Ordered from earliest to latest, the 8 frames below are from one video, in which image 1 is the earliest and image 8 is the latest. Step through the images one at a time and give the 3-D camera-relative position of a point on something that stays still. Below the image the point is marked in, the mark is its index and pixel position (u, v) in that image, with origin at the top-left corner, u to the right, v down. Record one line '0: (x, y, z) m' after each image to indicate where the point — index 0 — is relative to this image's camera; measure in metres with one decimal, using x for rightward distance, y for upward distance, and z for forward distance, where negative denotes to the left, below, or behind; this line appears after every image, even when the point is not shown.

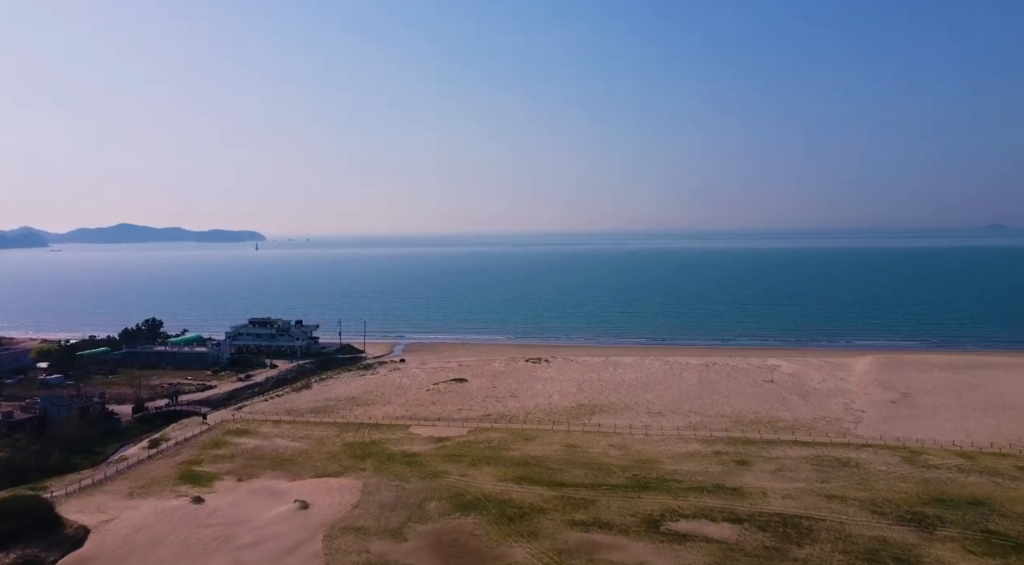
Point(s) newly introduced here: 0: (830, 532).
0: (+9.1, -7.2, +19.9) m
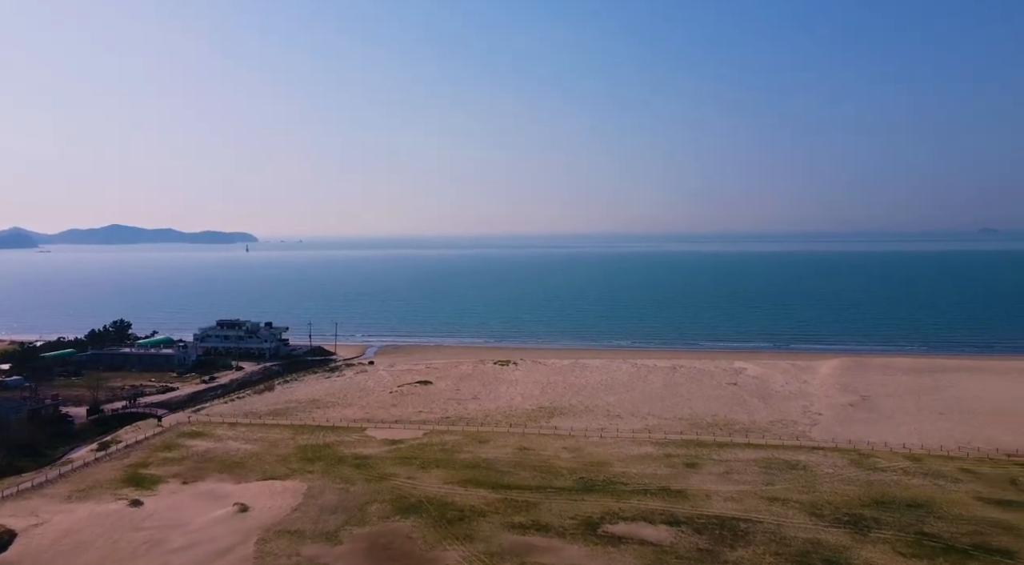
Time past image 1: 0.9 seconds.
0: (+7.3, -7.3, +20.0) m
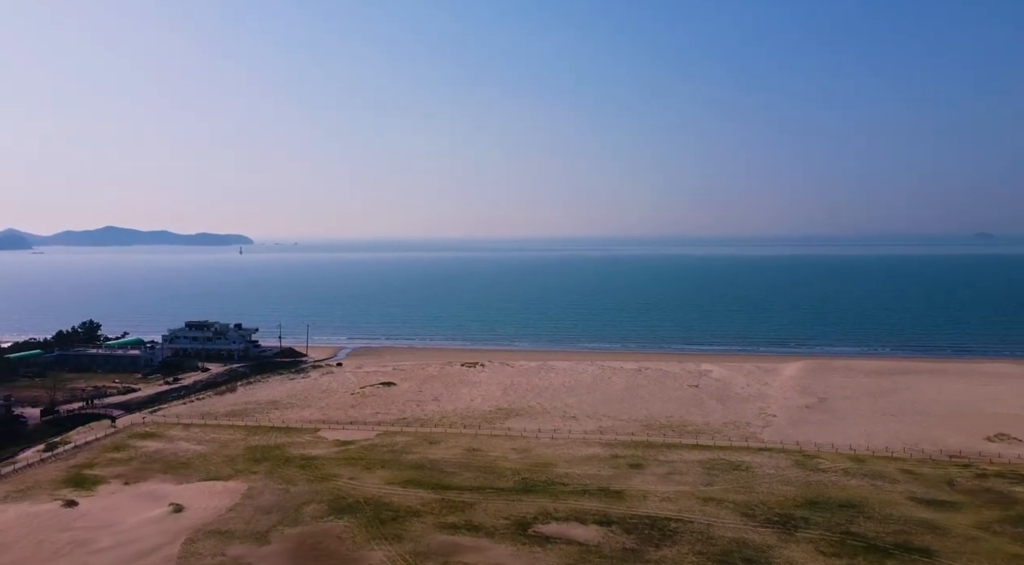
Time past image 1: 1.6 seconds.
0: (+5.2, -7.4, +20.1) m
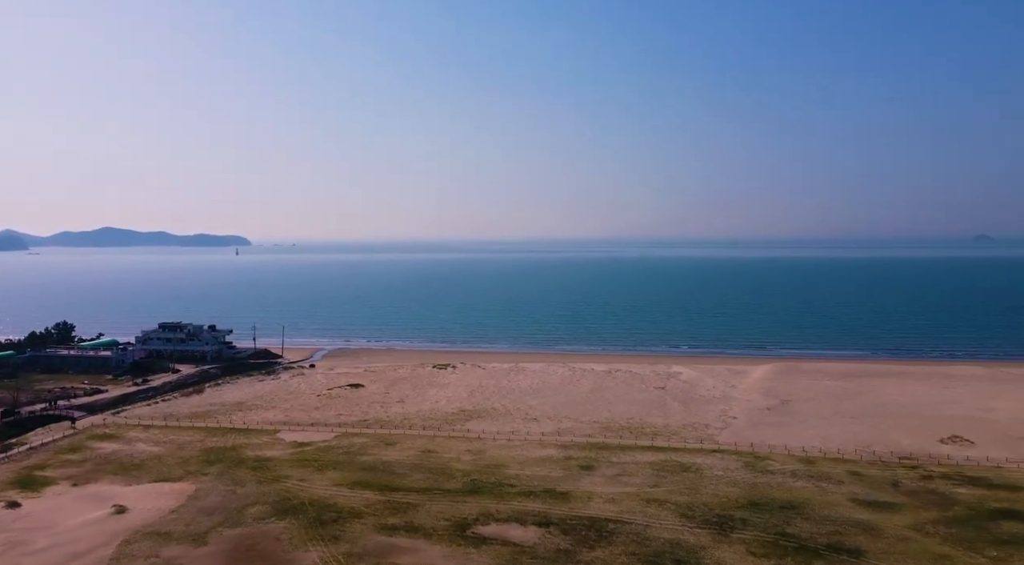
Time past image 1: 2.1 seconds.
0: (+3.3, -7.4, +20.3) m
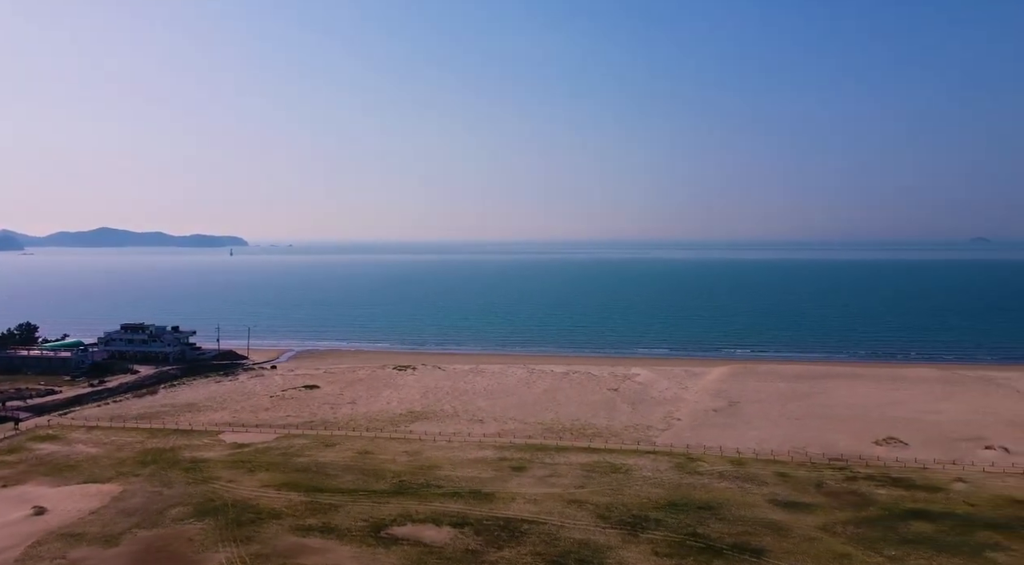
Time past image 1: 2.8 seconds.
0: (+0.7, -7.5, +20.5) m
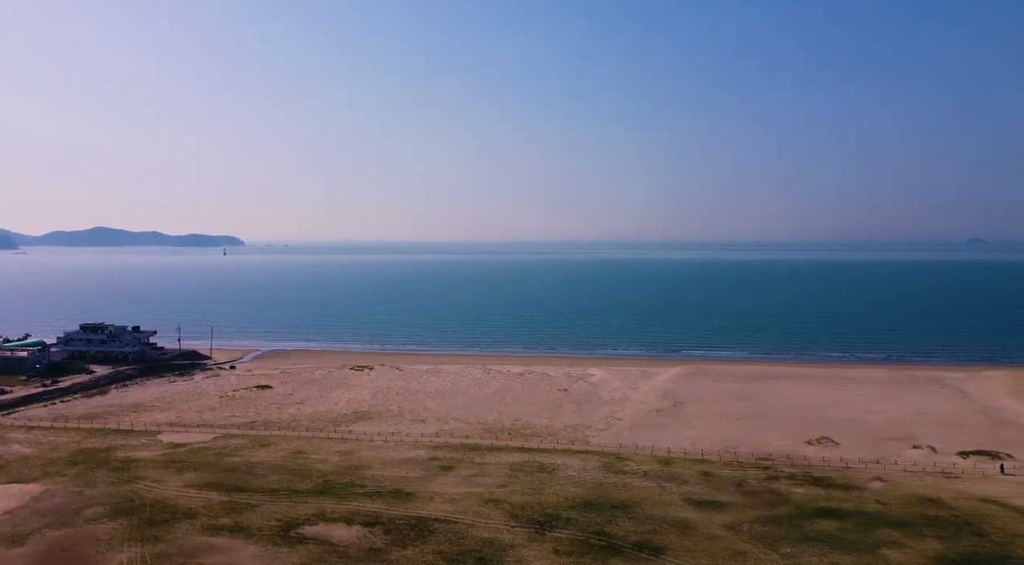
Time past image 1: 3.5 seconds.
0: (-2.0, -7.6, +20.7) m
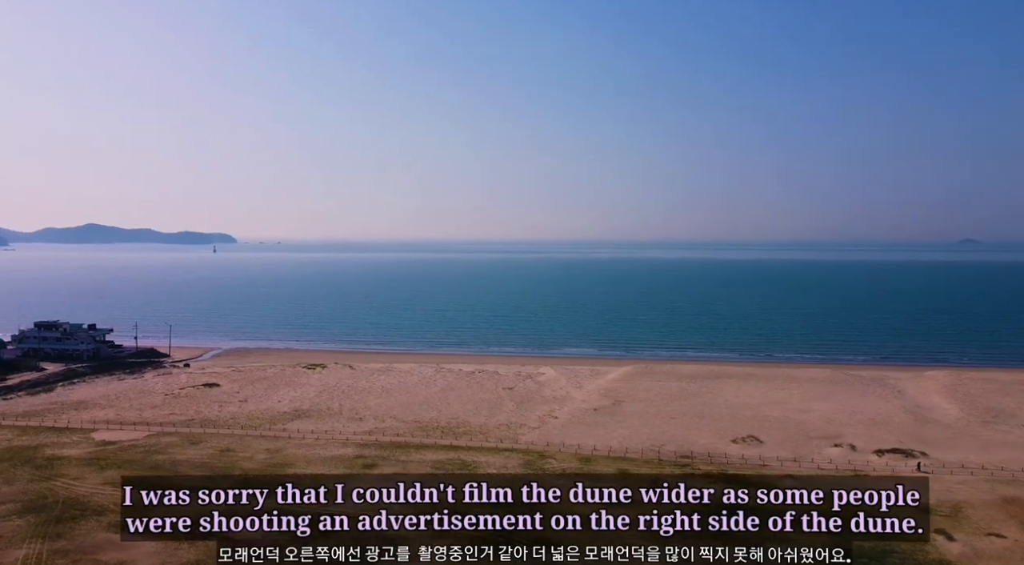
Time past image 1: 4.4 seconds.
0: (-5.1, -7.6, +21.0) m
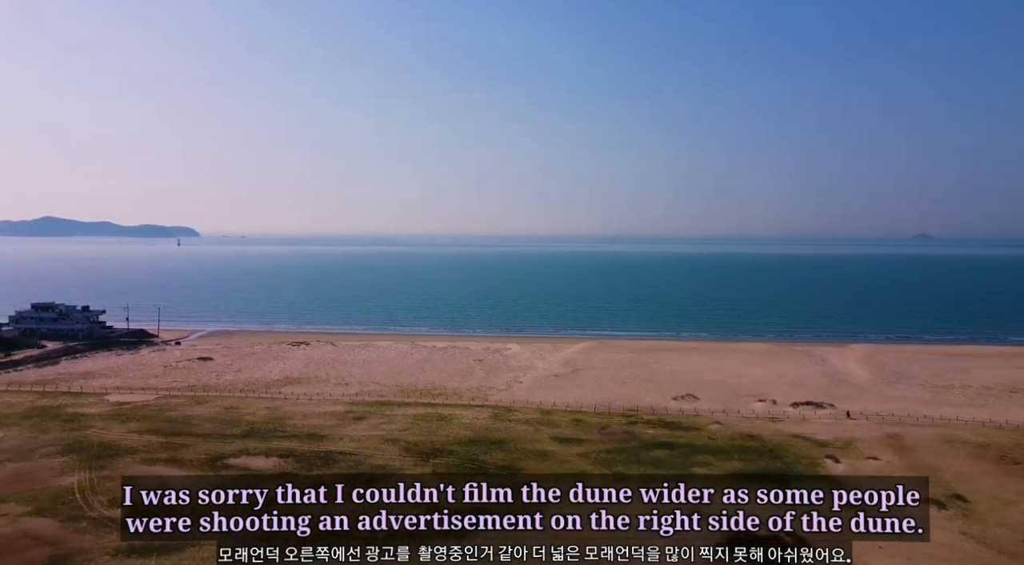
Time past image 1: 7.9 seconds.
0: (-6.1, -6.6, +25.2) m
